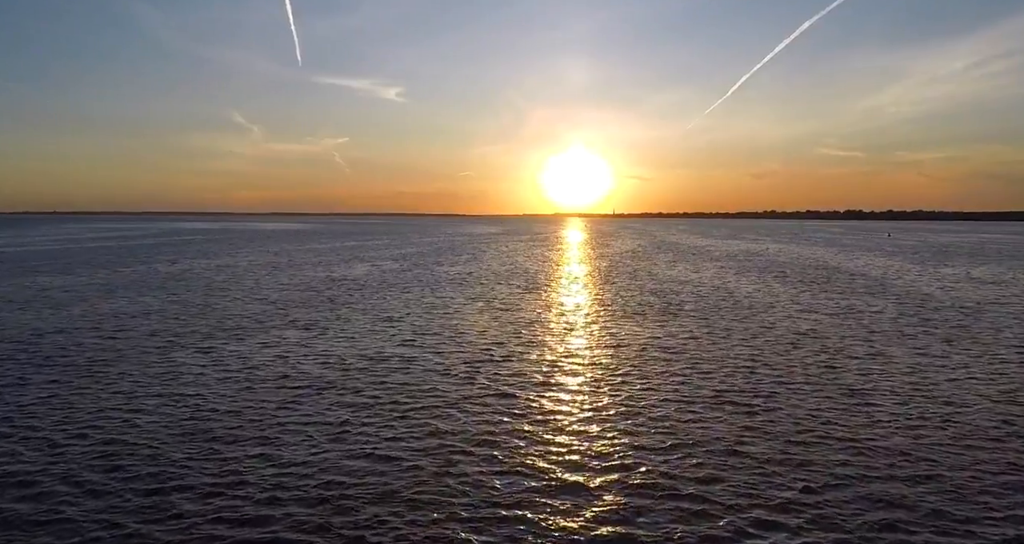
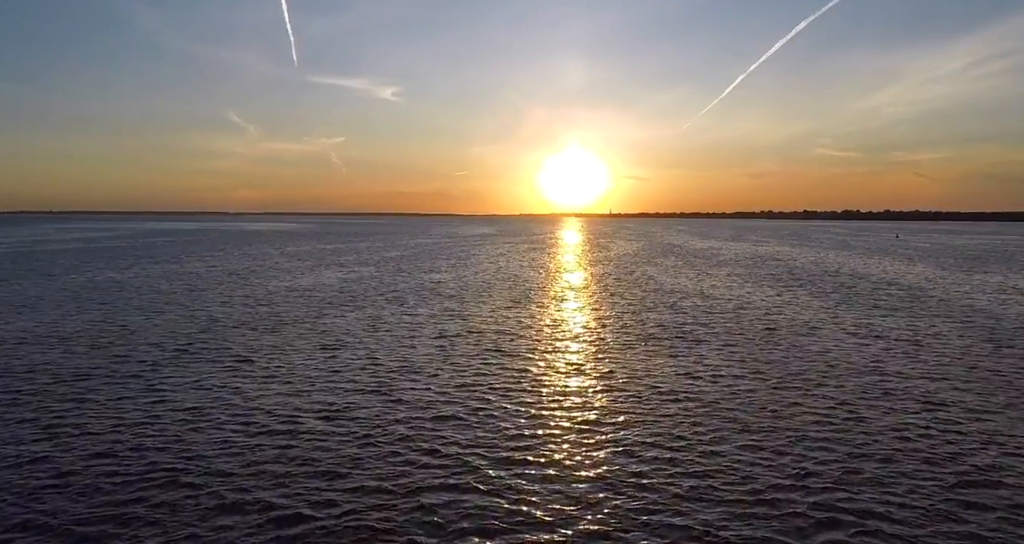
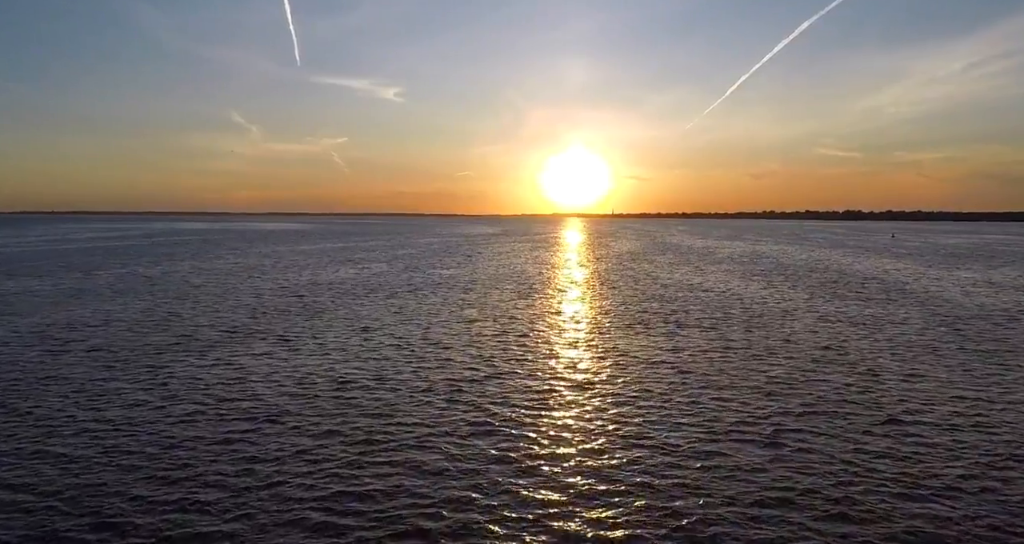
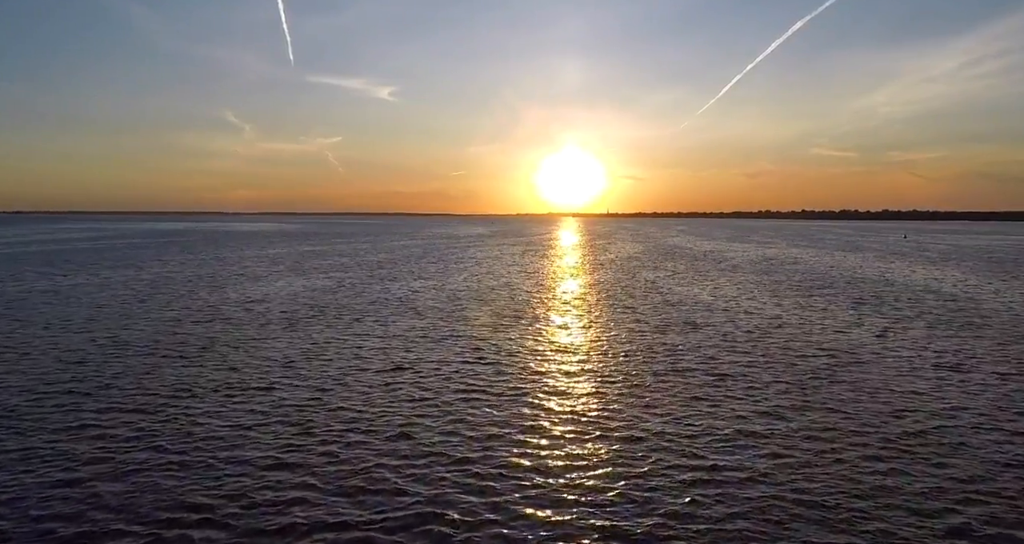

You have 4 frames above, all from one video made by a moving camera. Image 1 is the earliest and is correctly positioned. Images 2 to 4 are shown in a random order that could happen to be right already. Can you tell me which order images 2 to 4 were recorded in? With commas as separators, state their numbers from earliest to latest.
3, 2, 4
